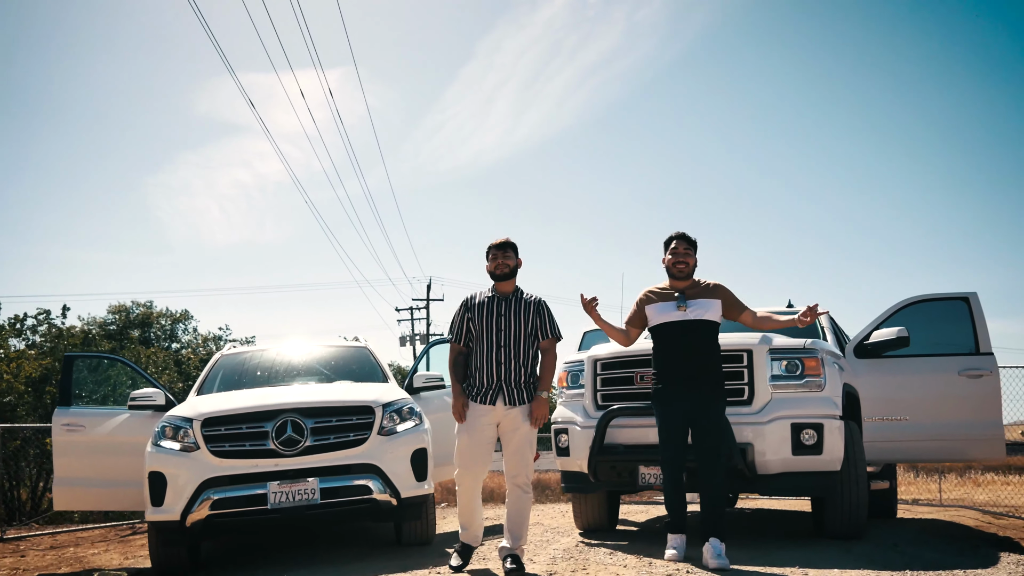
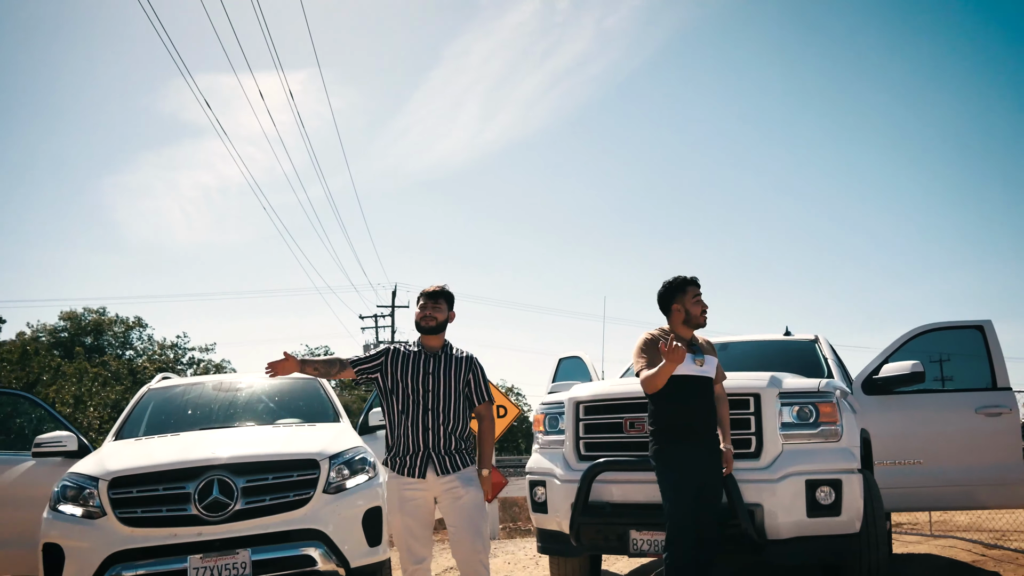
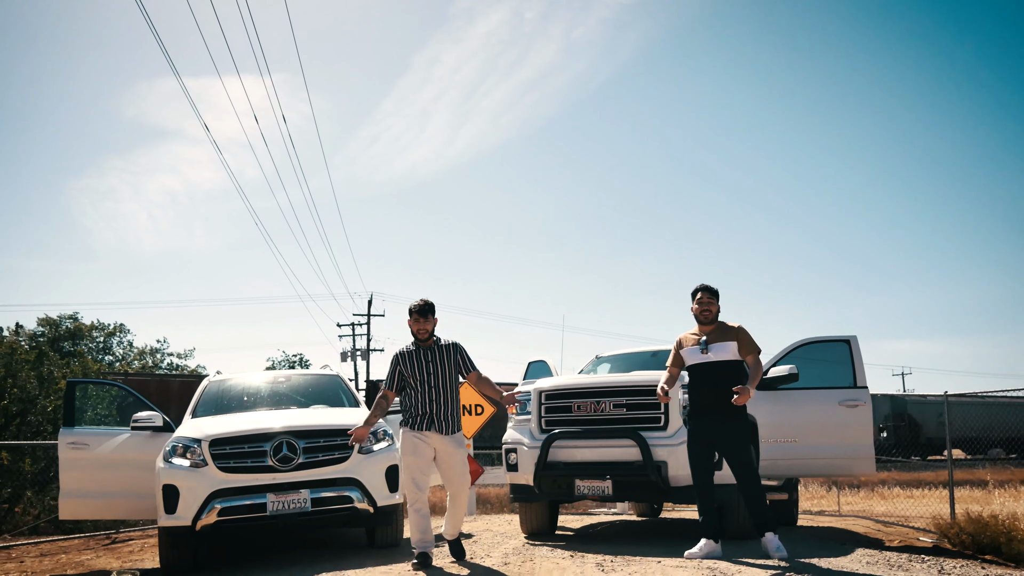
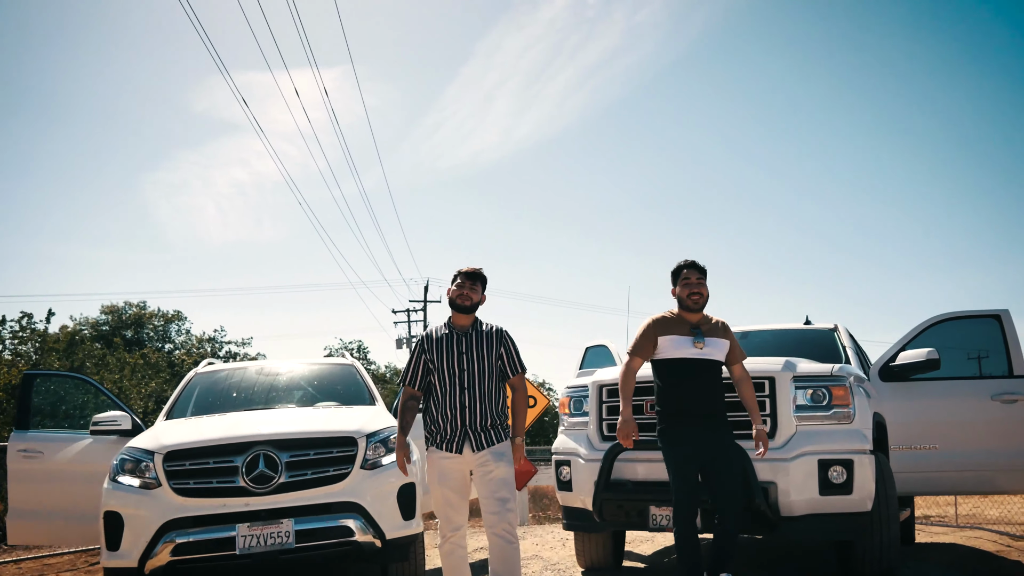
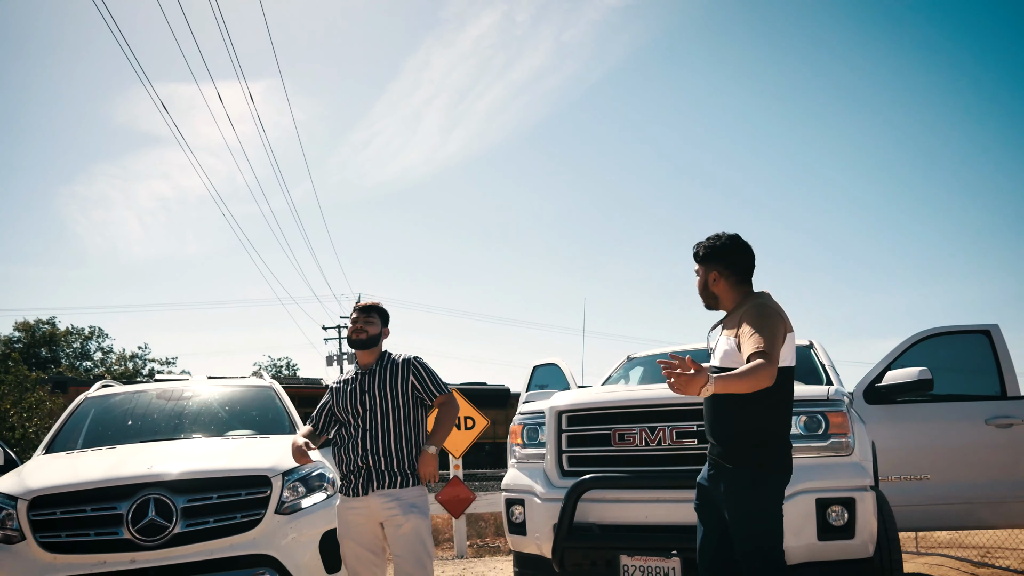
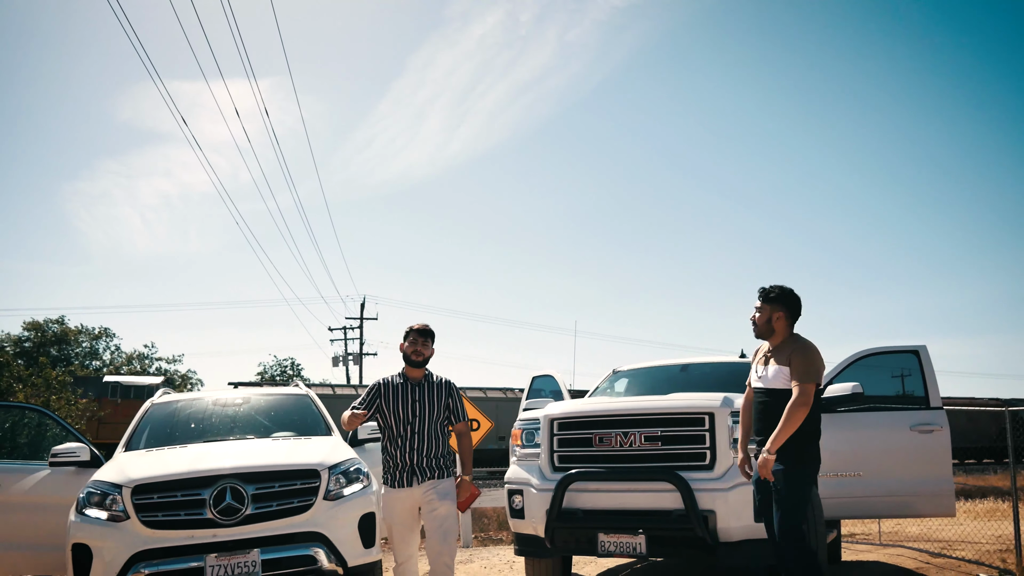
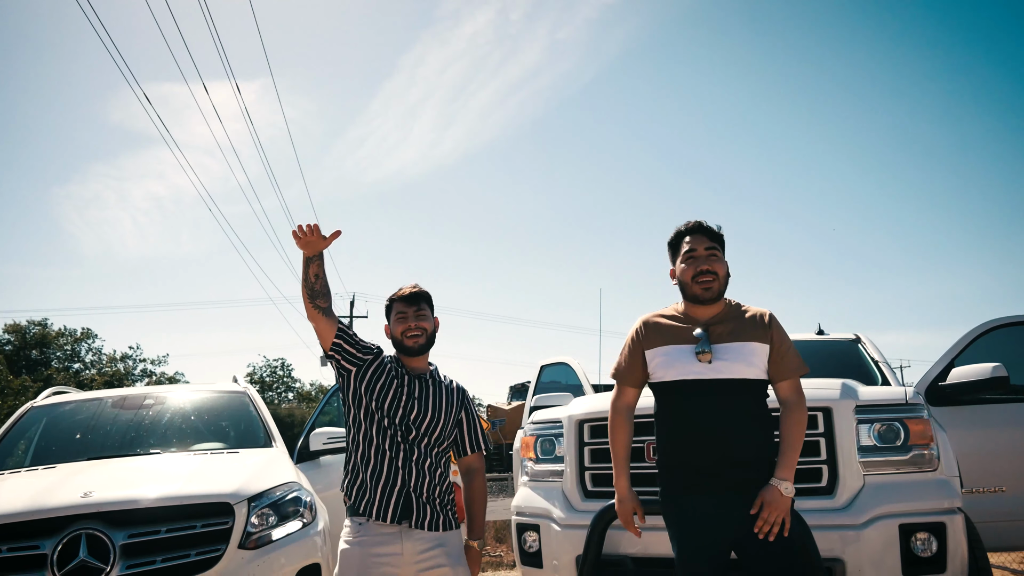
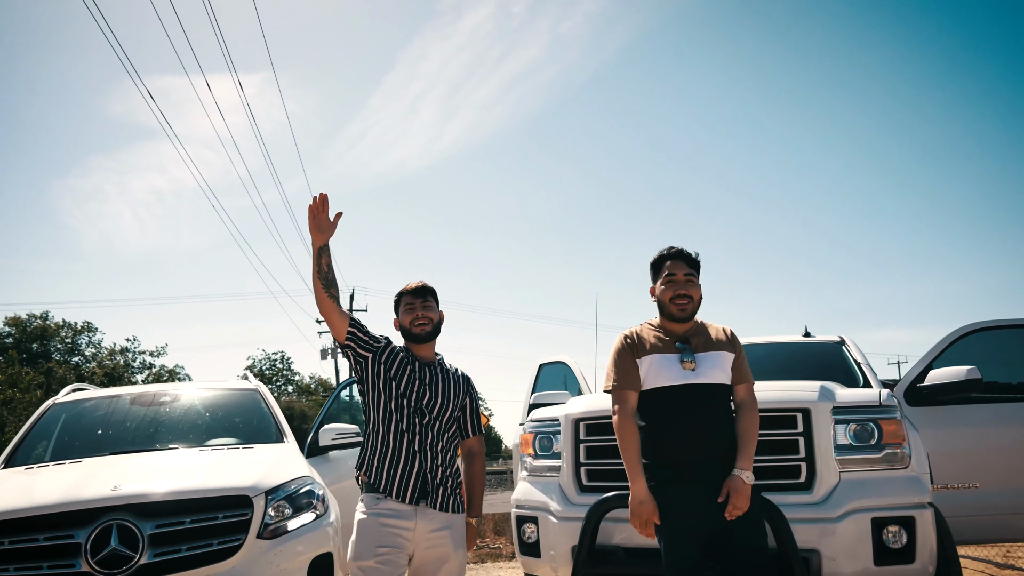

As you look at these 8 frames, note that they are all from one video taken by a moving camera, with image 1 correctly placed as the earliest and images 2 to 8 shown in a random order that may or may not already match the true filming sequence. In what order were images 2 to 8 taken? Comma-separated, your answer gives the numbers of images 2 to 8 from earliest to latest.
4, 2, 8, 7, 5, 6, 3
